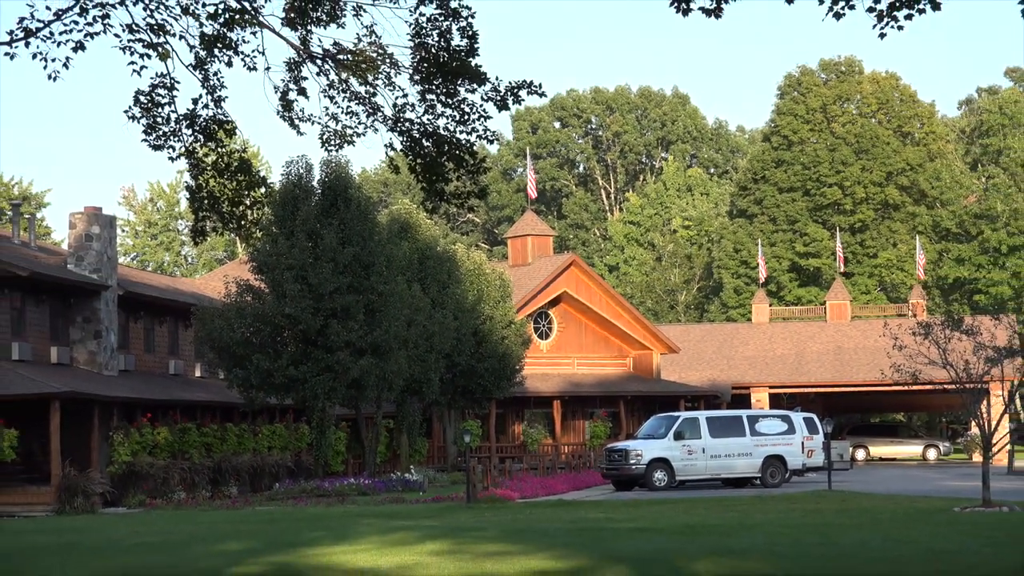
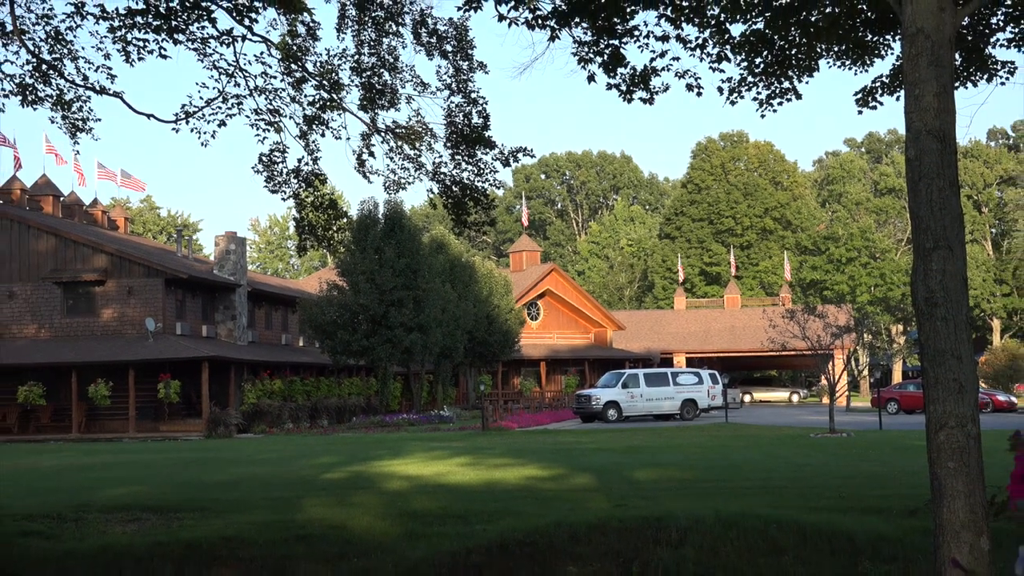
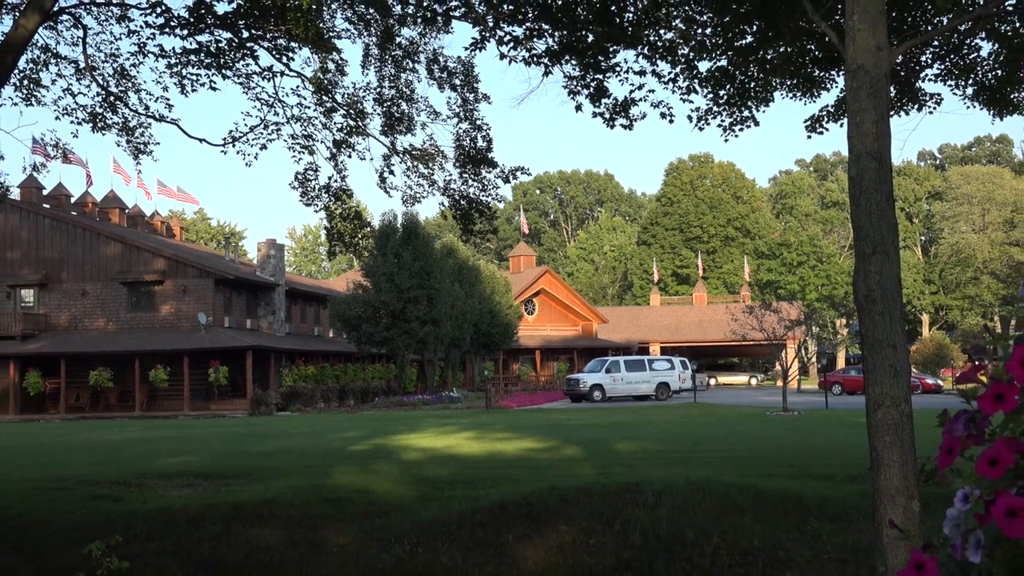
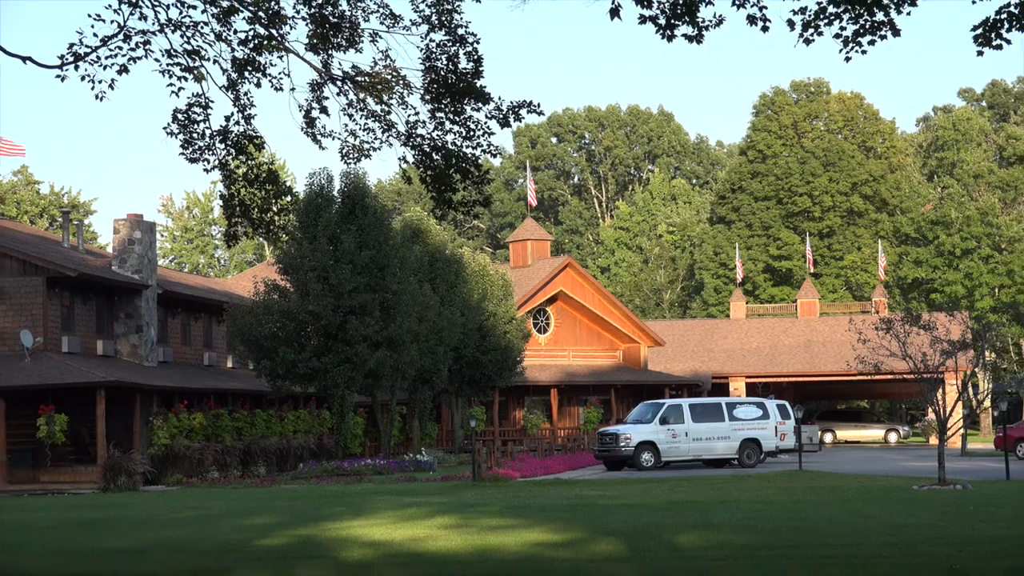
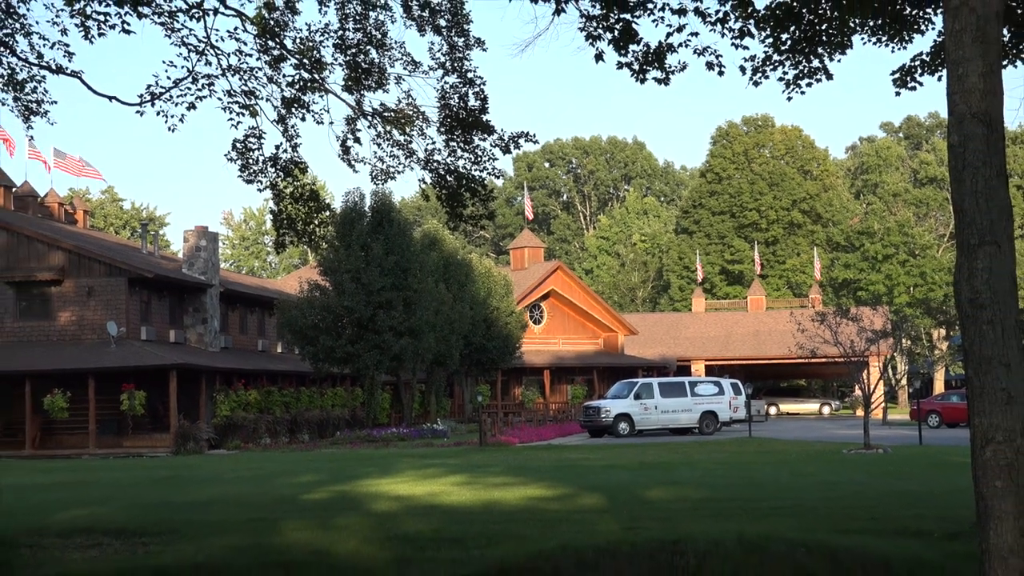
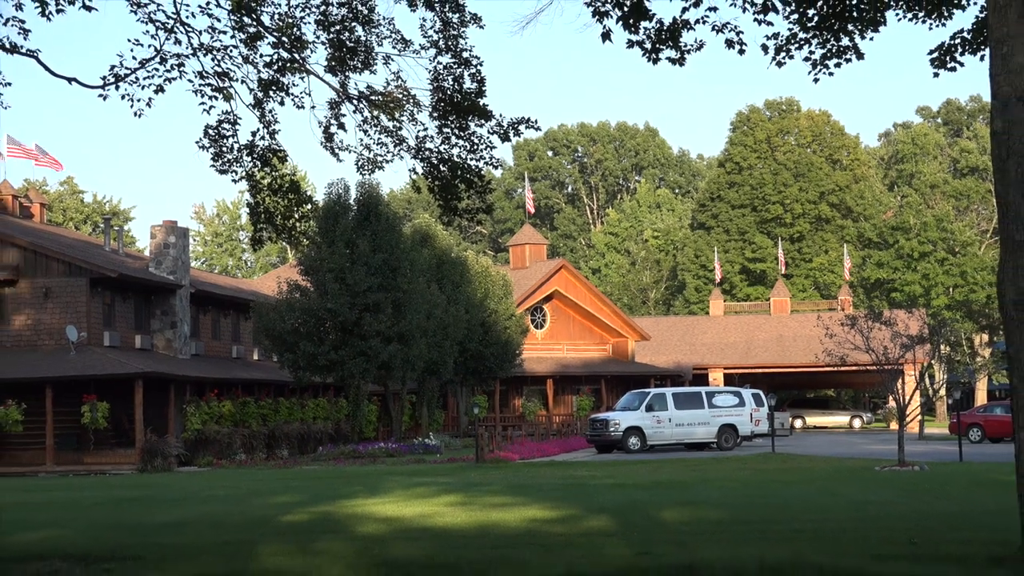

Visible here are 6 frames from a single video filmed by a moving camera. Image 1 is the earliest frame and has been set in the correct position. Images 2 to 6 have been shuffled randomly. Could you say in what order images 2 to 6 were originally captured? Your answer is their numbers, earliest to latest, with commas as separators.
4, 6, 5, 2, 3
